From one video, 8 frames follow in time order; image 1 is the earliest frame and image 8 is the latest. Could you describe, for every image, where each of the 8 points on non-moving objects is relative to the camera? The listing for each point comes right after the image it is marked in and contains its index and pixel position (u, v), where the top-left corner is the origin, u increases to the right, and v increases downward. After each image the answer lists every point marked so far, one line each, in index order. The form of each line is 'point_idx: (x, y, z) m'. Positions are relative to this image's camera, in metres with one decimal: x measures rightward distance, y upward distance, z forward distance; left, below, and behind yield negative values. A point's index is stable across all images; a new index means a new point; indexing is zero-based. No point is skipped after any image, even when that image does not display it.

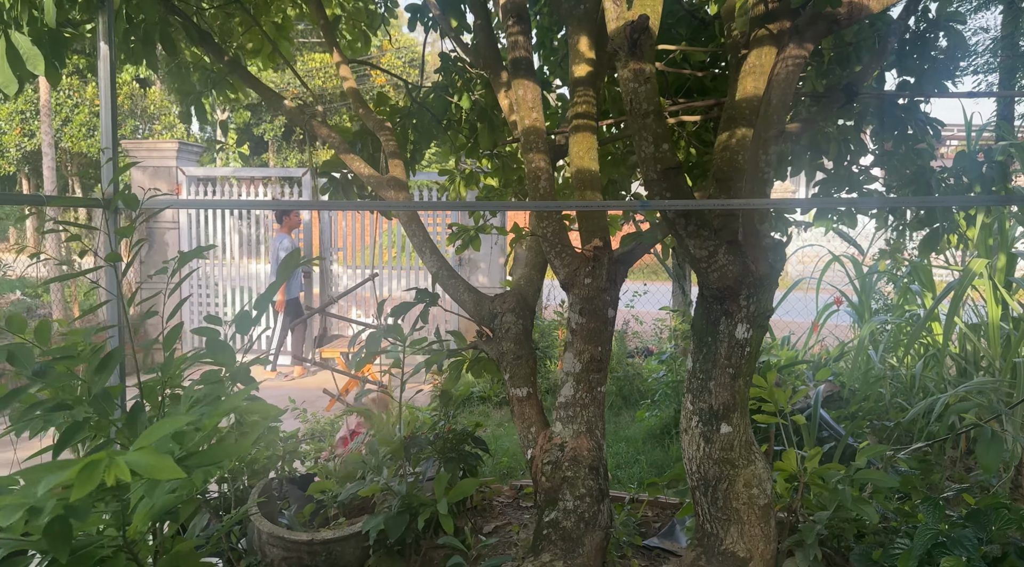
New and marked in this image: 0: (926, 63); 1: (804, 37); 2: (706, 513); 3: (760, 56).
0: (+1.6, +0.9, +3.0) m
1: (+0.7, +0.6, +1.9) m
2: (+0.5, -0.6, +2.1) m
3: (+0.7, +0.6, +2.1) m
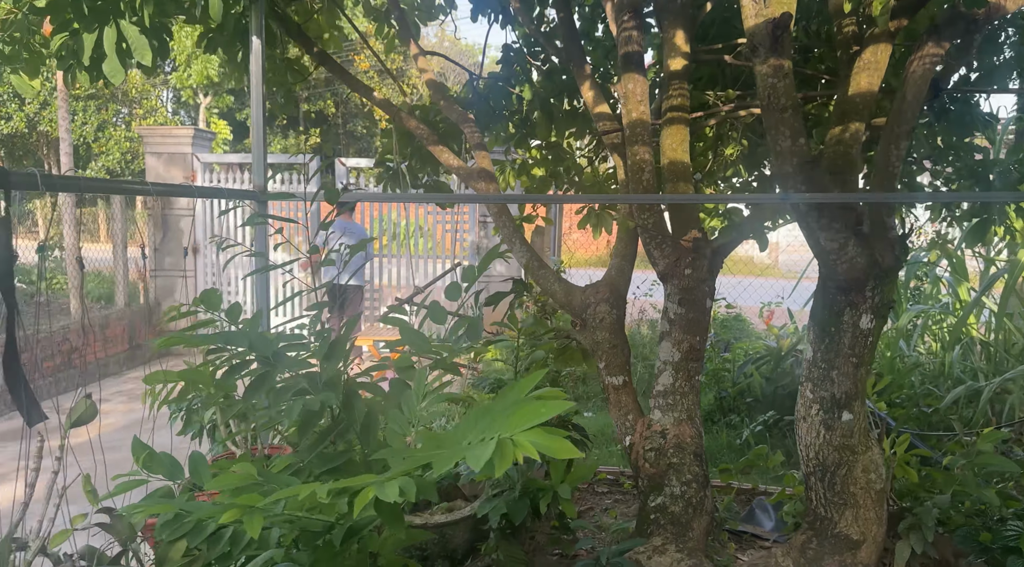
0: (+2.0, +0.9, +3.1) m
1: (+1.1, +0.6, +2.0) m
2: (+0.9, -0.6, +2.1) m
3: (+1.0, +0.6, +2.1) m
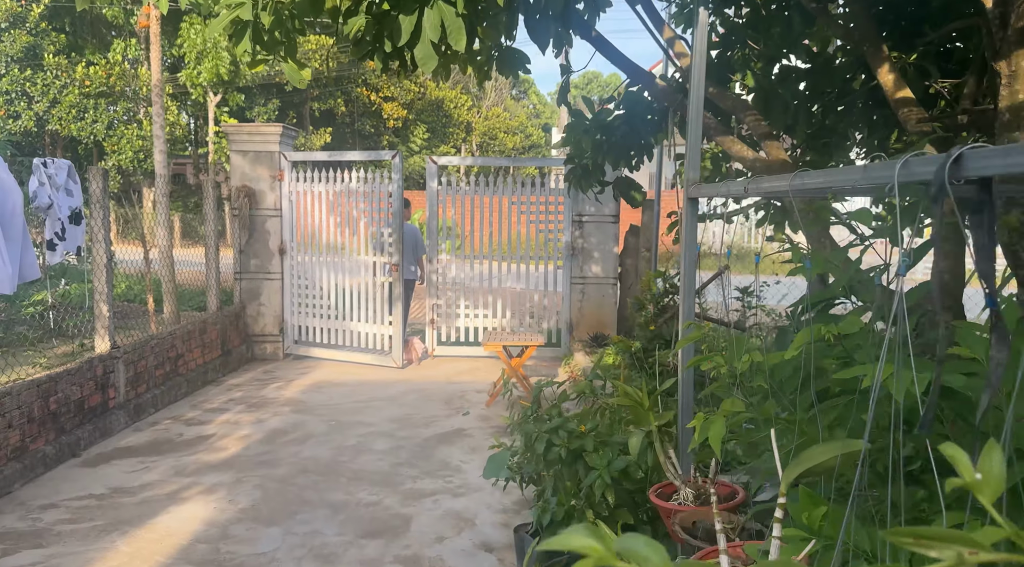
0: (+3.0, +0.9, +2.8) m
1: (+2.1, +0.6, +1.7) m
2: (+1.9, -0.6, +1.9) m
3: (+2.0, +0.6, +1.9) m
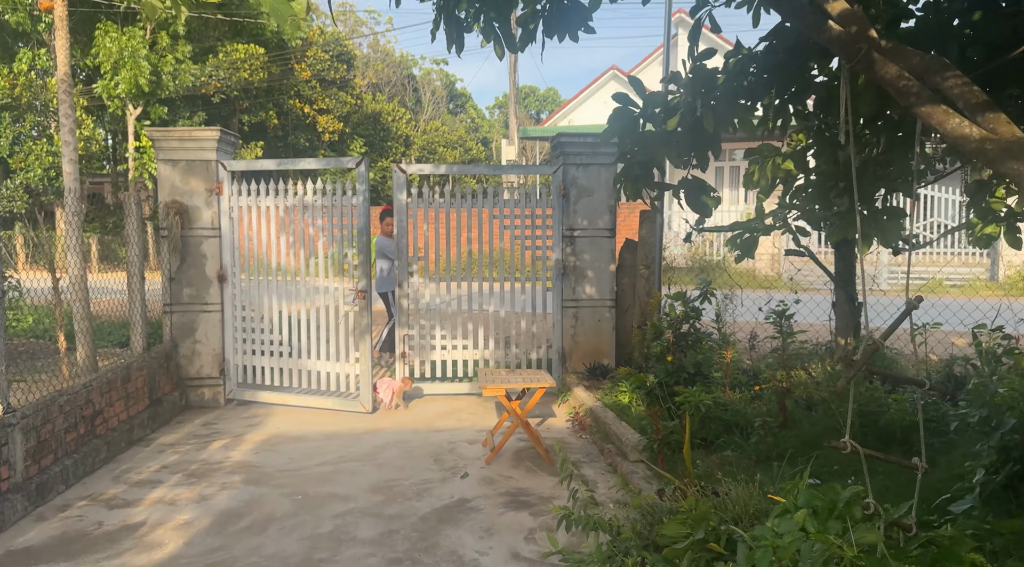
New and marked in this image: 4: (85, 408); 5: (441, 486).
0: (+3.2, +0.8, +2.1) m
1: (+2.4, +0.6, +1.0) m
2: (+2.2, -0.7, +1.1) m
3: (+2.3, +0.6, +1.1) m
4: (-2.6, -0.8, +4.6) m
5: (-0.4, -1.1, +4.1) m
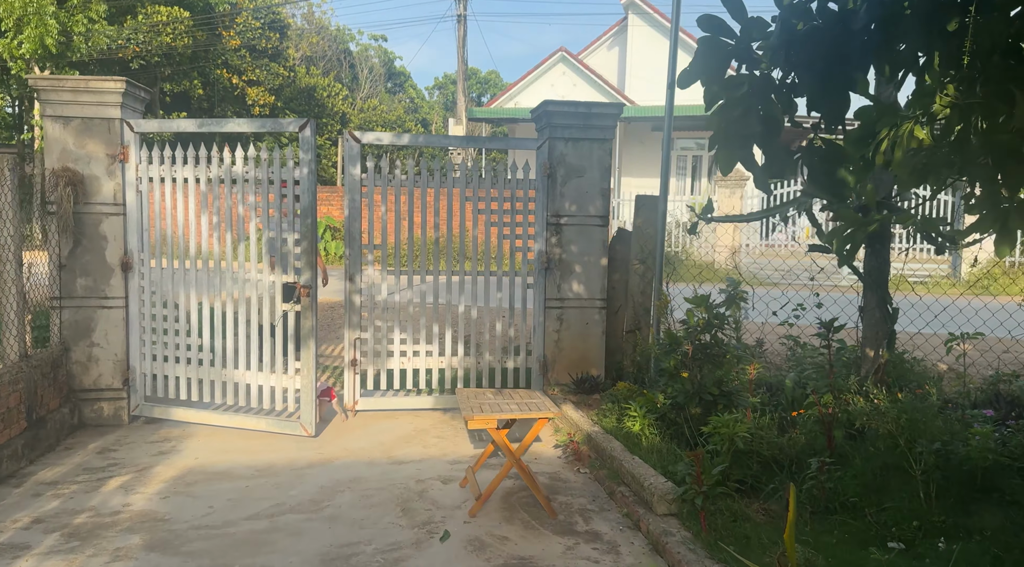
0: (+3.4, +0.7, +1.4) m
1: (+2.7, +0.5, +0.2) m
2: (+2.5, -0.8, +0.3) m
3: (+2.6, +0.5, +0.3) m
4: (-2.7, -0.7, +3.4) m
5: (-0.4, -1.1, +3.1) m
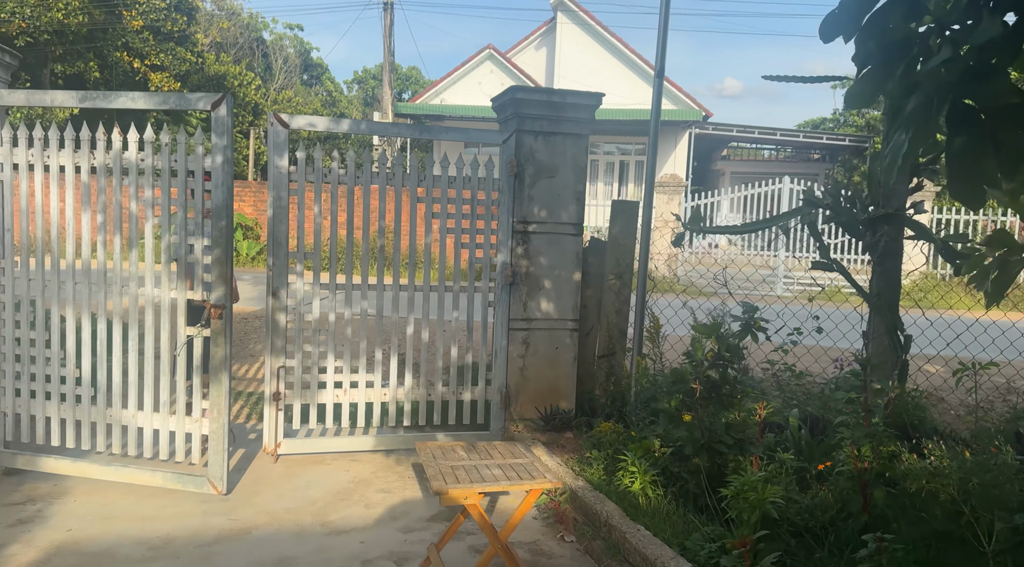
0: (+3.5, +0.6, +1.0) m
1: (+3.0, +0.3, -0.3) m
2: (+2.8, -0.9, -0.2) m
3: (+2.9, +0.3, -0.2) m
4: (-2.7, -0.8, +2.3) m
5: (-0.4, -1.2, +2.2) m
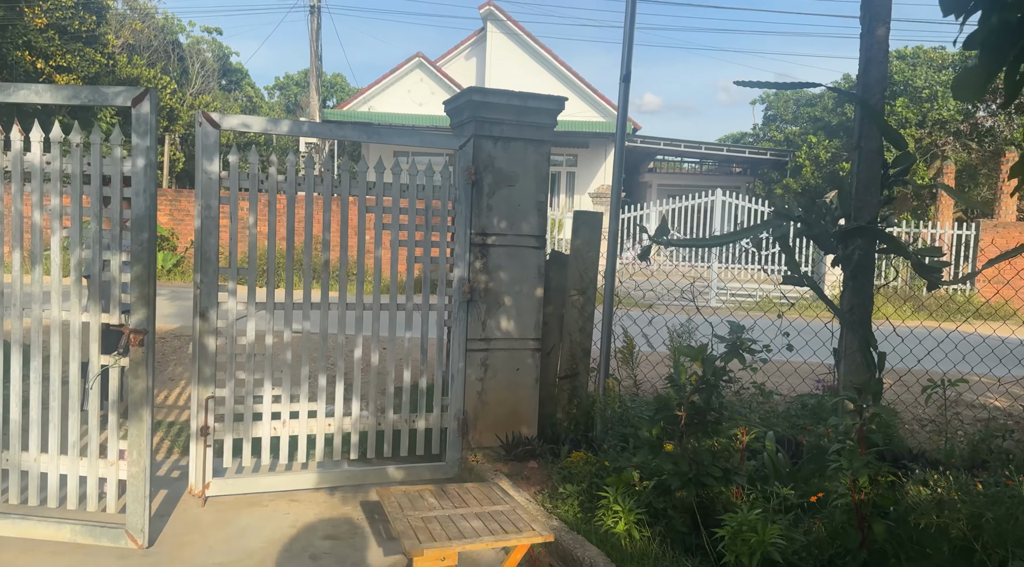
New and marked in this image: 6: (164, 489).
0: (+3.6, +0.6, +1.0) m
1: (+3.2, +0.3, -0.3) m
2: (+3.0, -0.9, -0.3) m
3: (+3.1, +0.3, -0.2) m
4: (-2.7, -0.9, +1.7) m
5: (-0.4, -1.3, +1.8) m
6: (-1.9, -1.1, +4.0) m
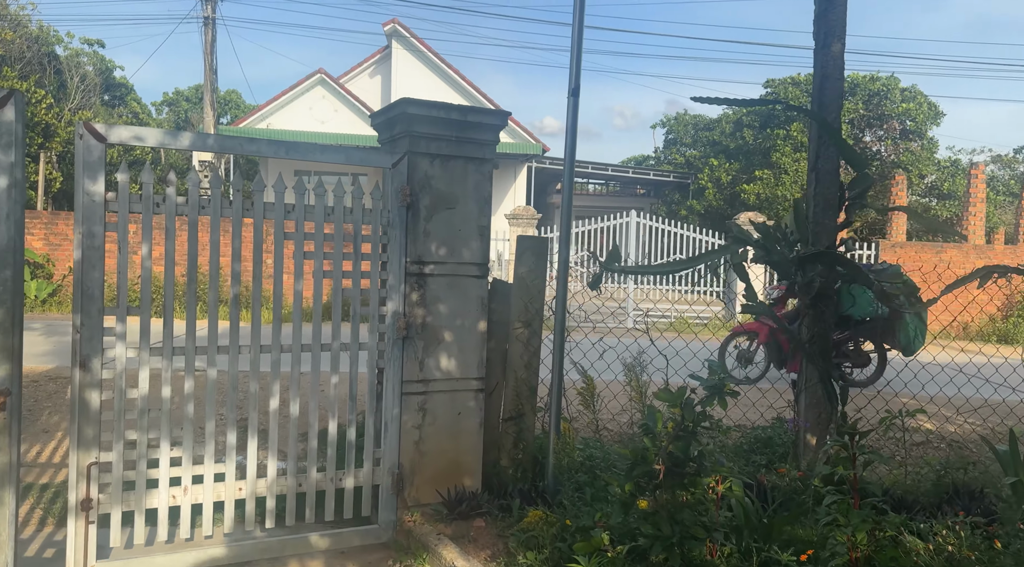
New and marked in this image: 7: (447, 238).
0: (+3.7, +0.5, +1.0) m
1: (+3.5, +0.3, -0.3) m
2: (+3.2, -0.9, -0.4) m
3: (+3.3, +0.3, -0.2) m
4: (-2.6, -1.0, +0.9) m
5: (-0.4, -1.4, +1.3) m
6: (-2.1, -1.3, +3.3) m
7: (-0.3, +0.2, +3.7) m
